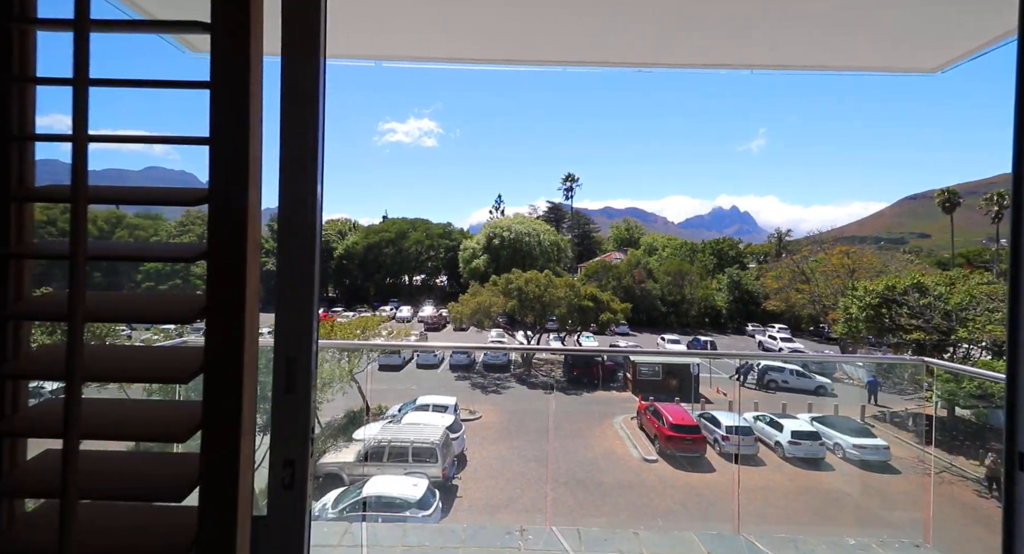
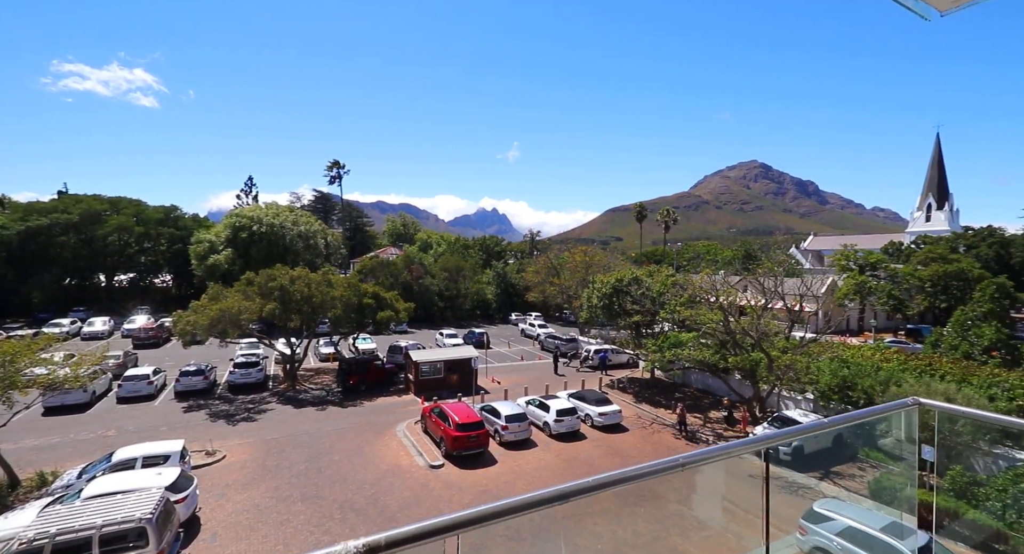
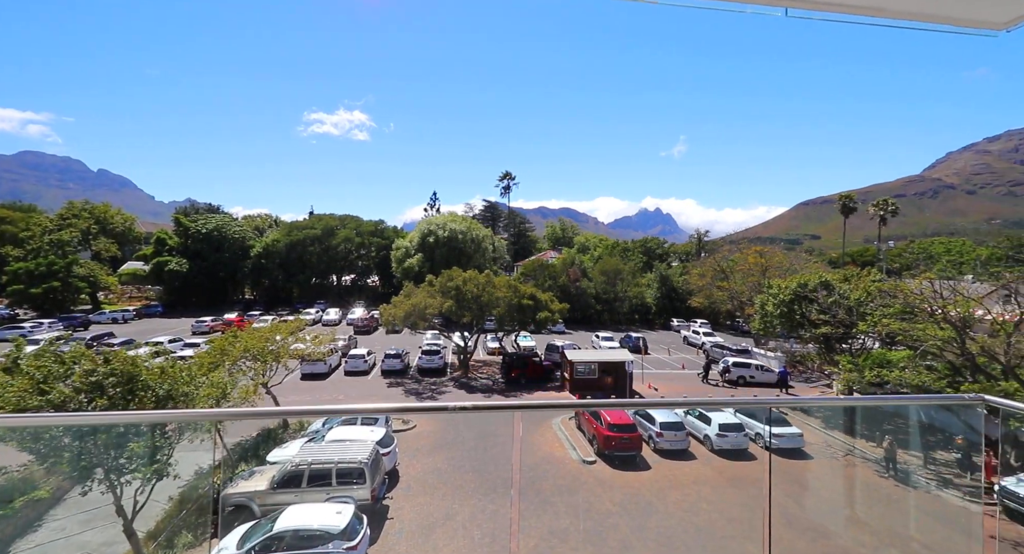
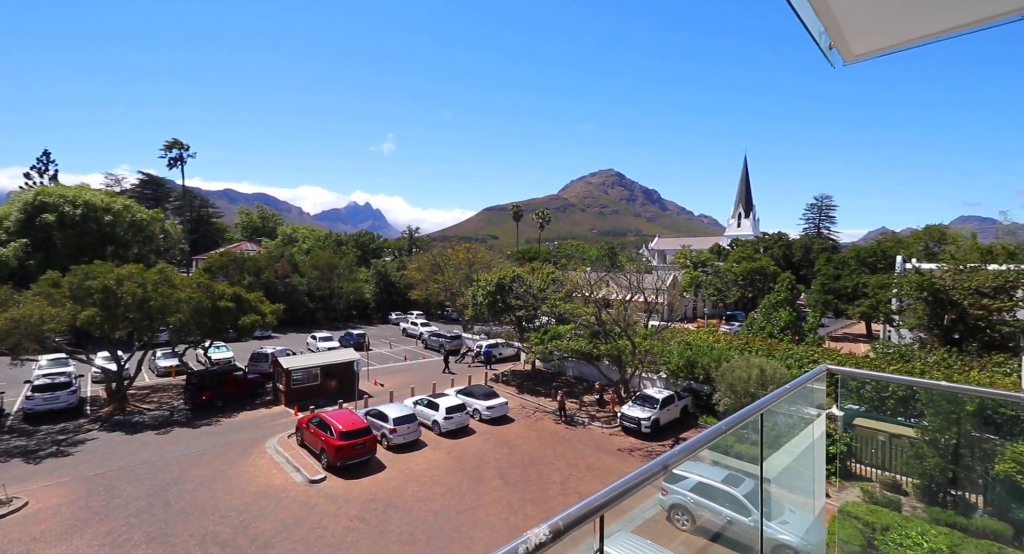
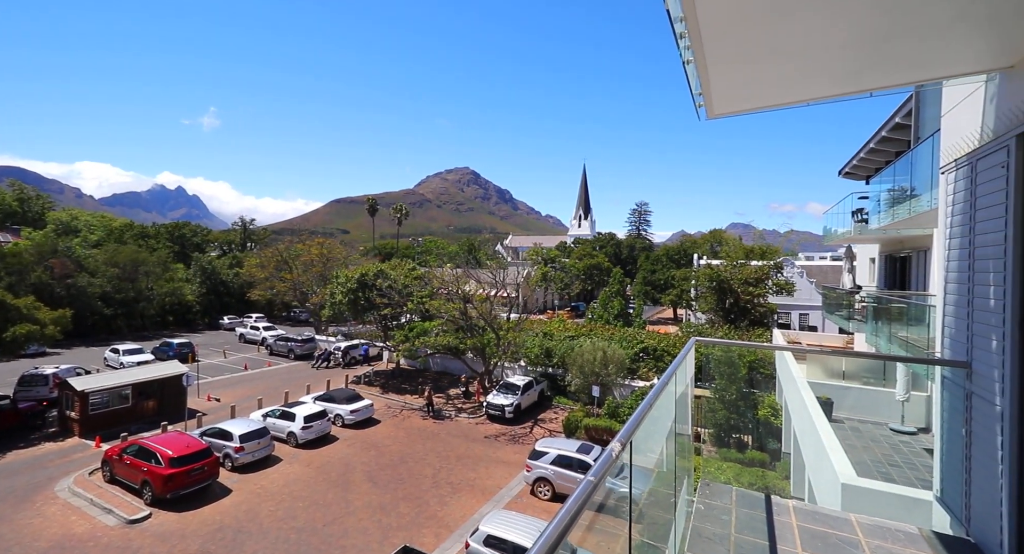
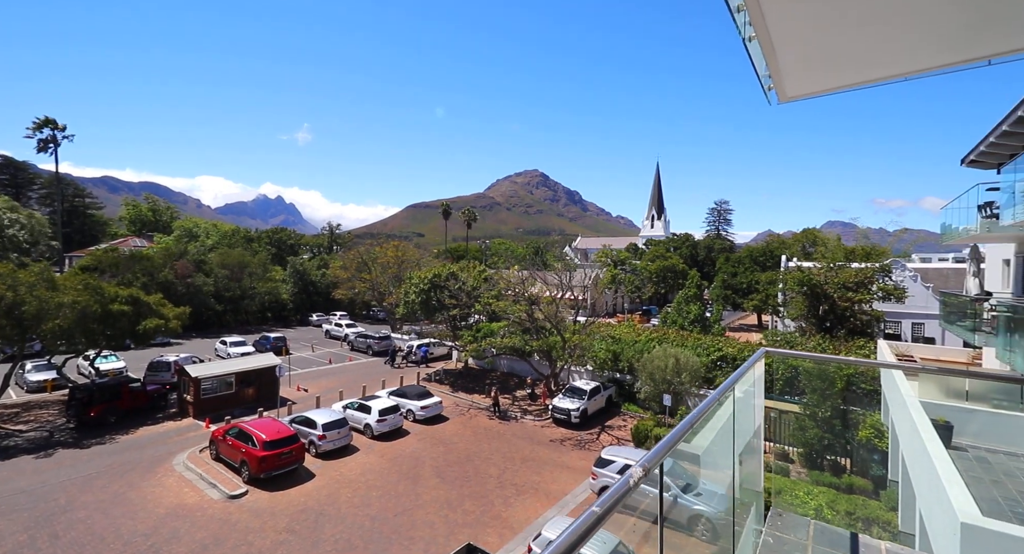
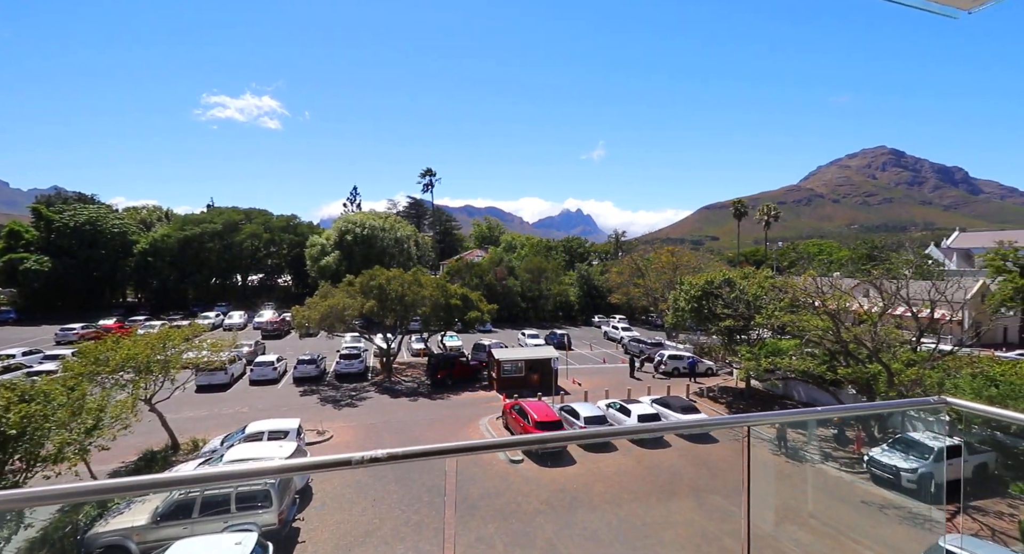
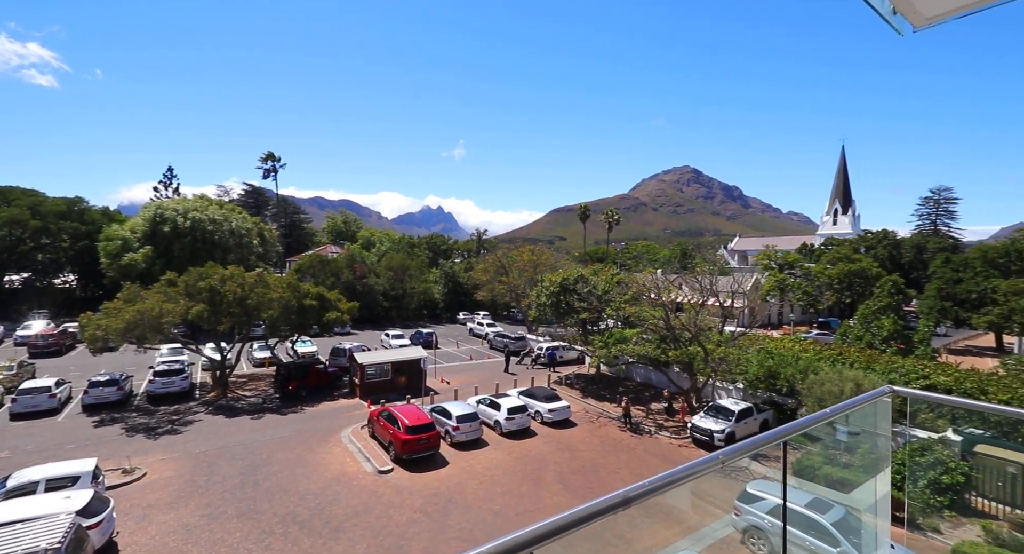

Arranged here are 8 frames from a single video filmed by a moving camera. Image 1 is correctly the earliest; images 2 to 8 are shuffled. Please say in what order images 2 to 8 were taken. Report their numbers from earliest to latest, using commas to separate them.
3, 7, 2, 8, 4, 6, 5
